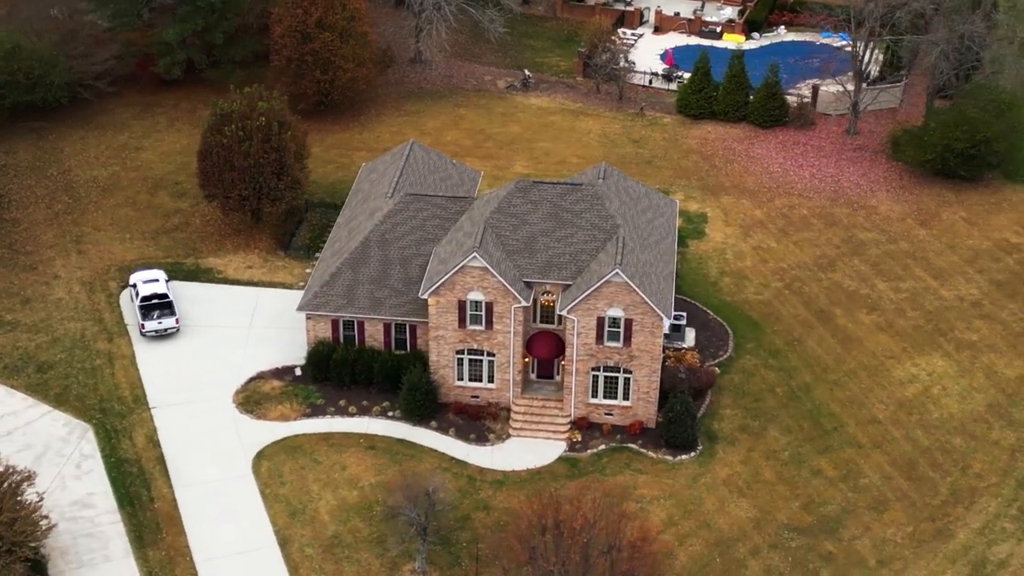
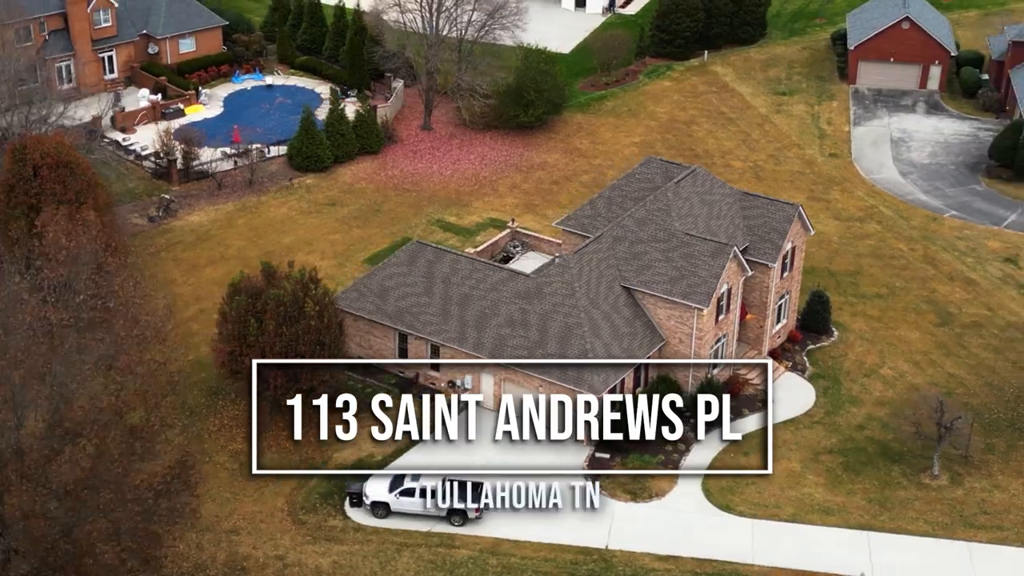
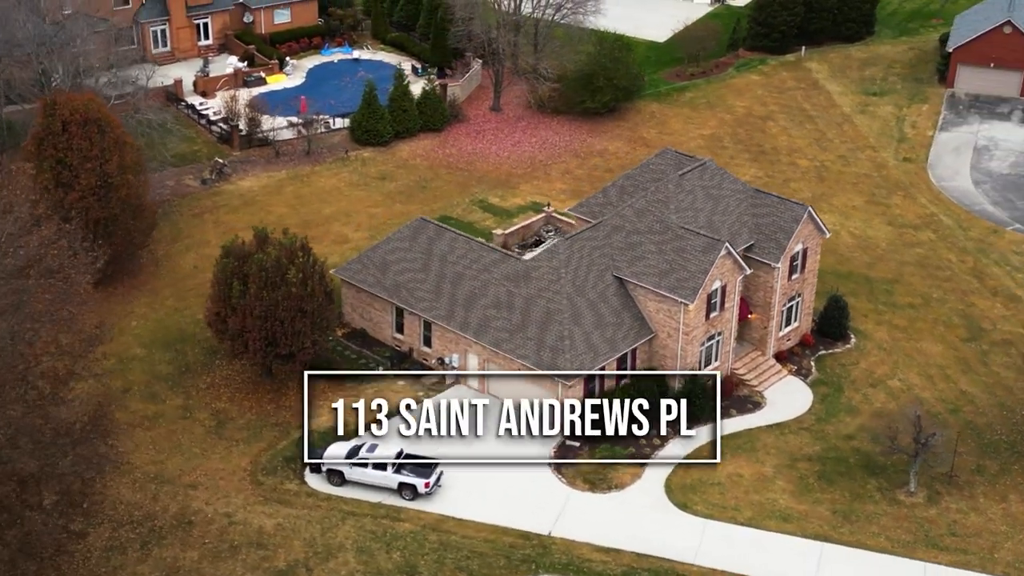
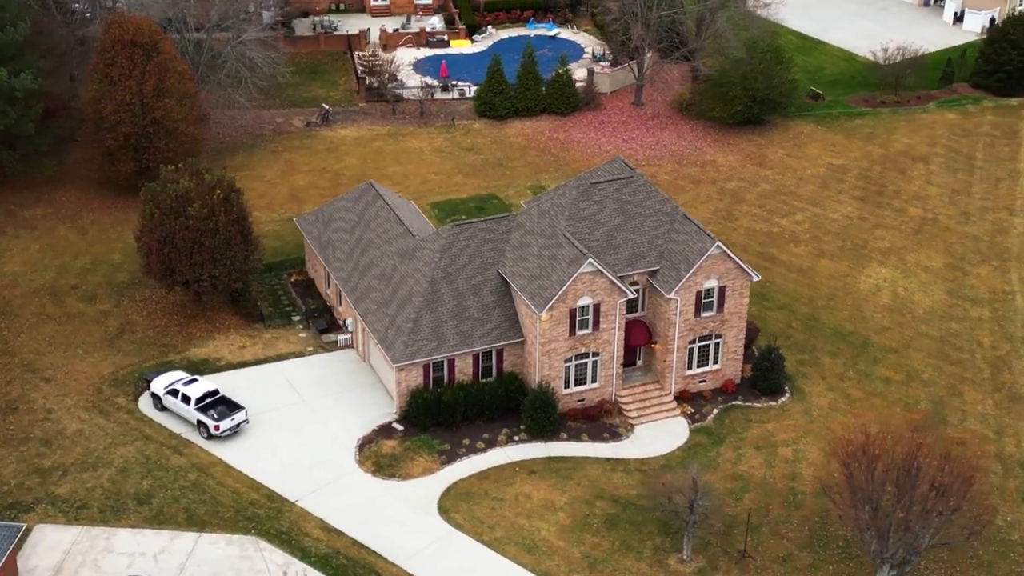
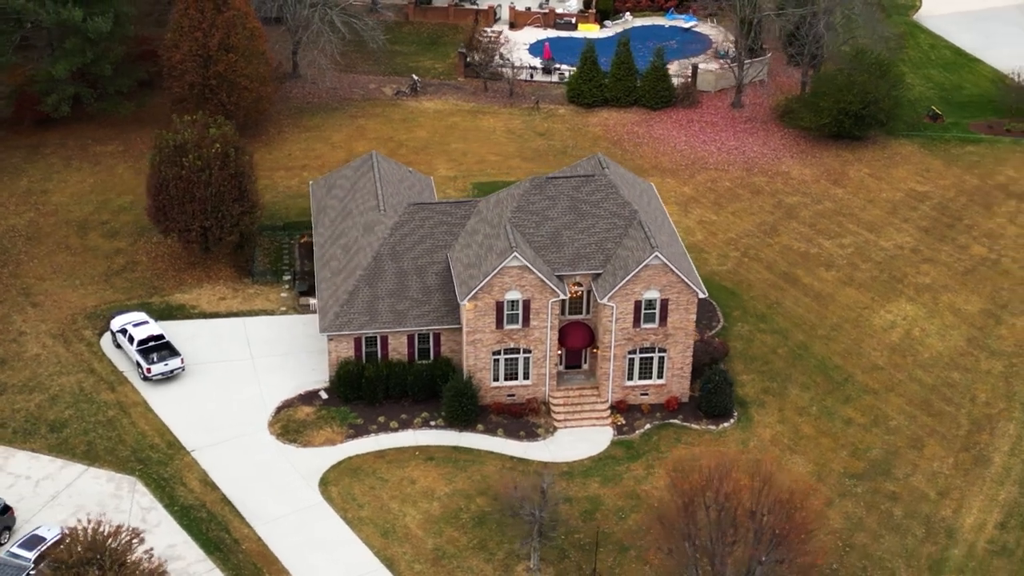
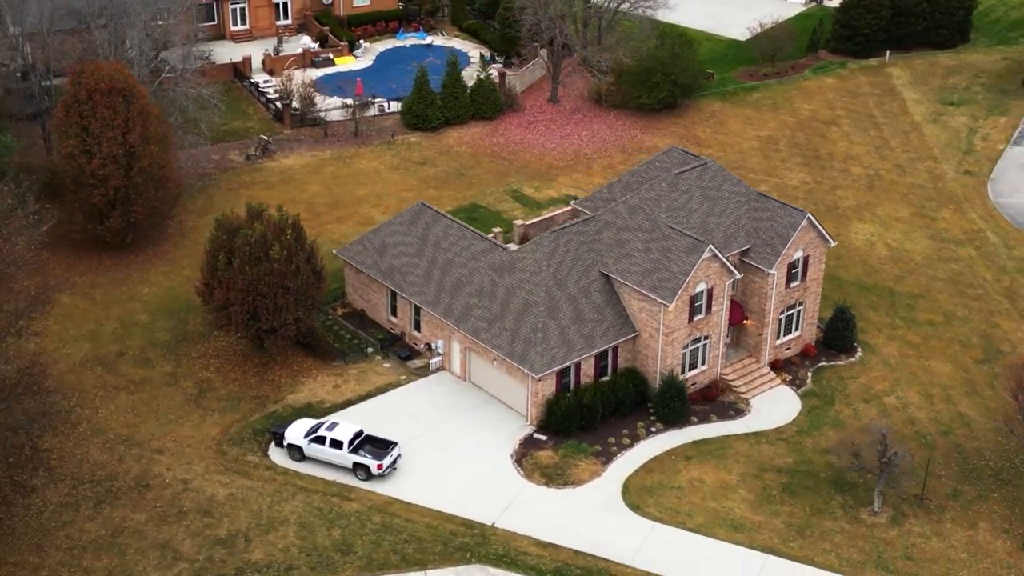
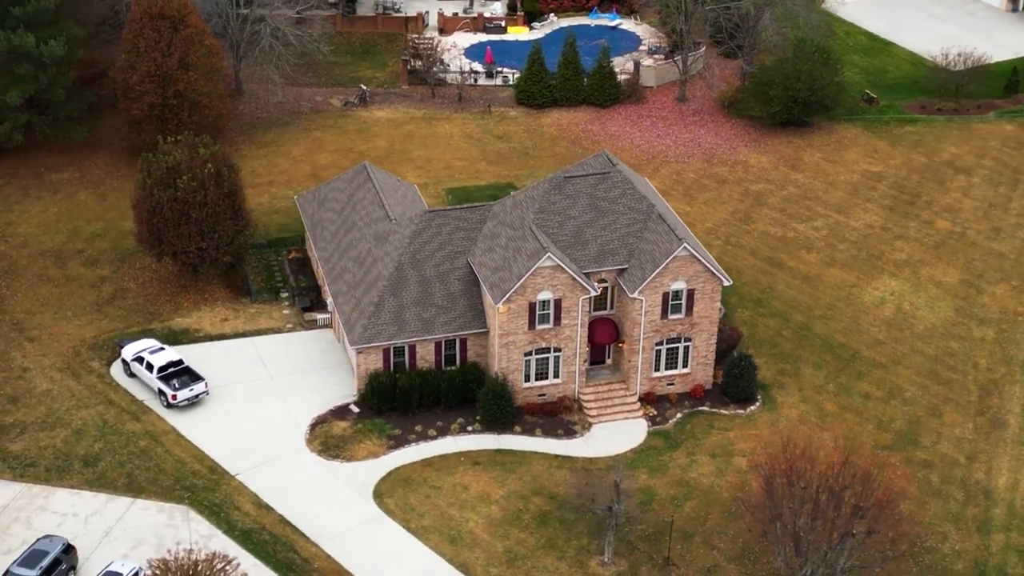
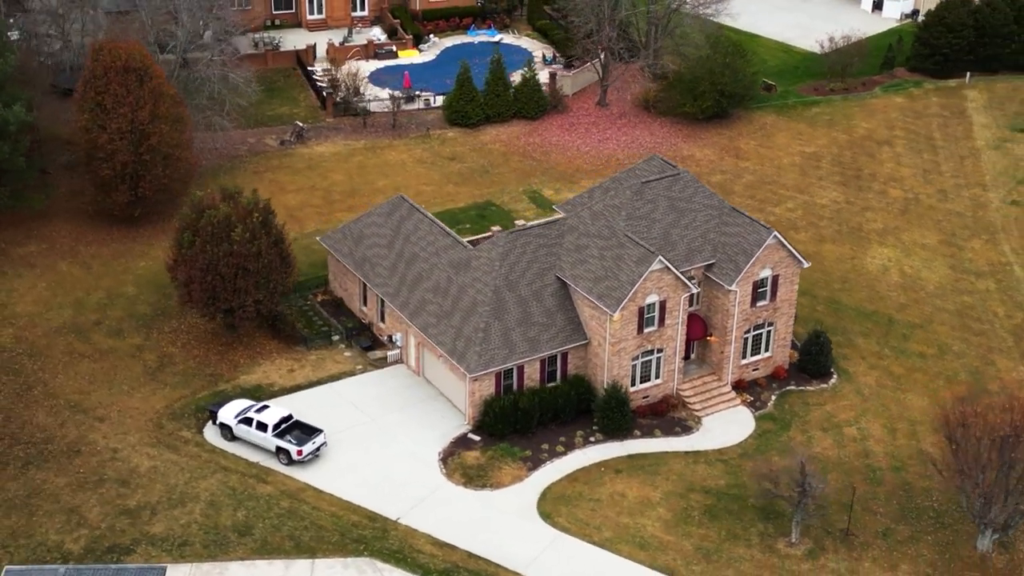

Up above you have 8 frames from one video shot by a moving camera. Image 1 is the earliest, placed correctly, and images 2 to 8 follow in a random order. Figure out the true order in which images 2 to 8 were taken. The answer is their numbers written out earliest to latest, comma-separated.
5, 7, 4, 8, 6, 3, 2
